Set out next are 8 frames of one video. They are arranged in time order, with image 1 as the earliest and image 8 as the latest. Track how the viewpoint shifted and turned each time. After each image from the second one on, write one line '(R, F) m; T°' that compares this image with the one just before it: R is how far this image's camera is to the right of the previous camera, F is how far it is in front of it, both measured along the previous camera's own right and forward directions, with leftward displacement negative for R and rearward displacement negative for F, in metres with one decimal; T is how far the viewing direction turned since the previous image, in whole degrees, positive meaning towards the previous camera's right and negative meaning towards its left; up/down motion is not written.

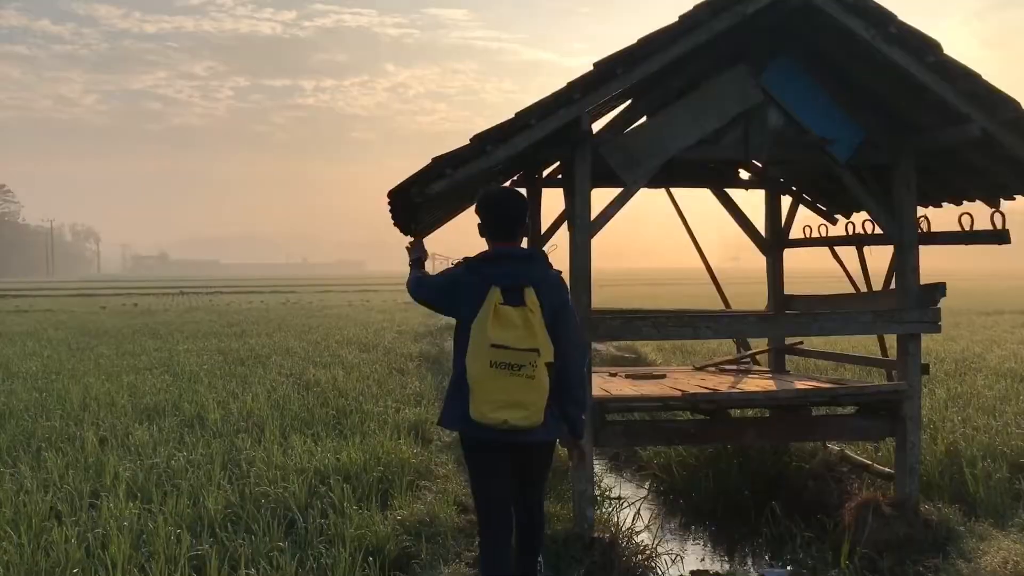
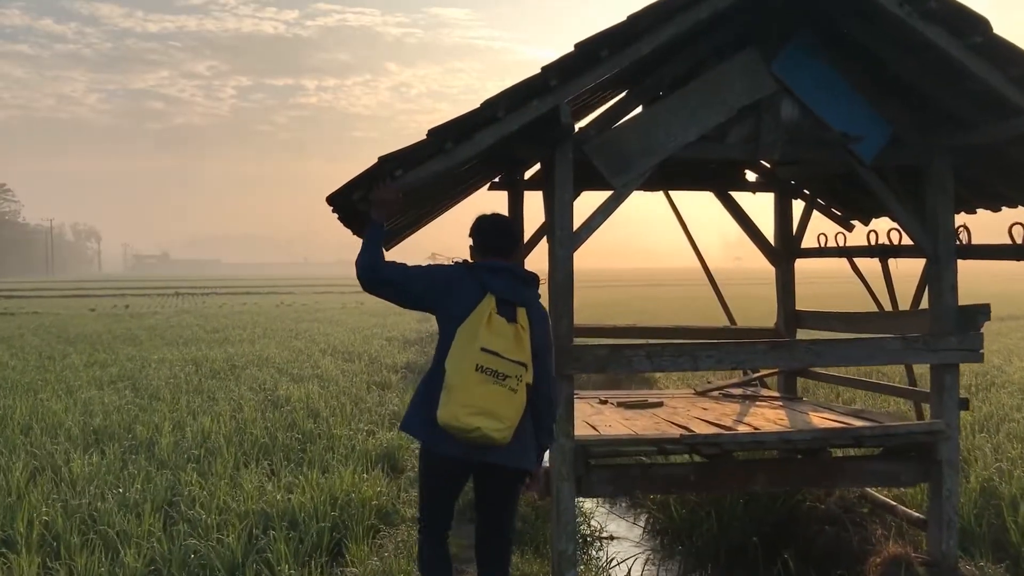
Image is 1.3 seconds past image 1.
(+0.2, +0.8) m; 0°
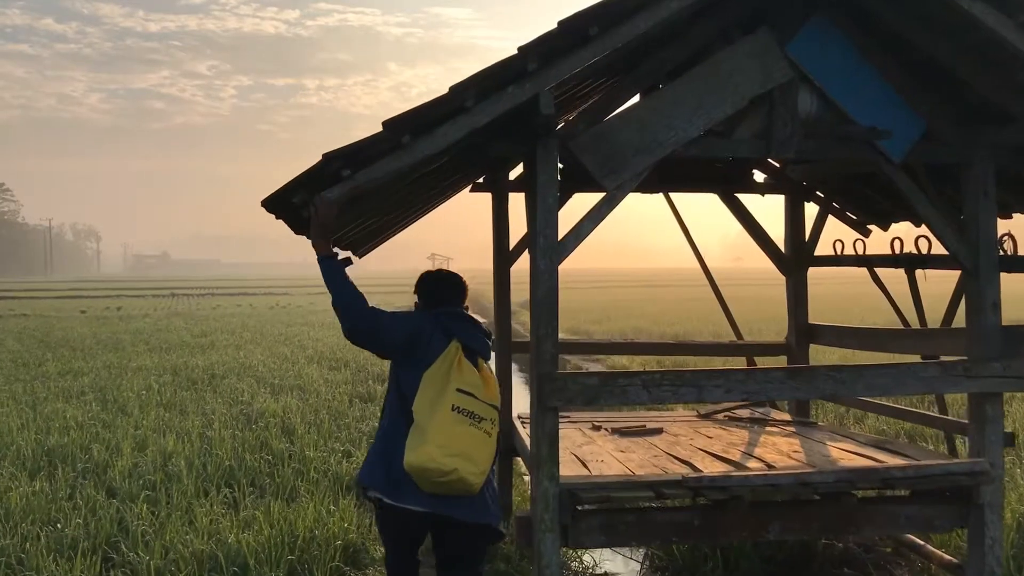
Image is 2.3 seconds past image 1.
(+0.1, +0.6) m; 0°
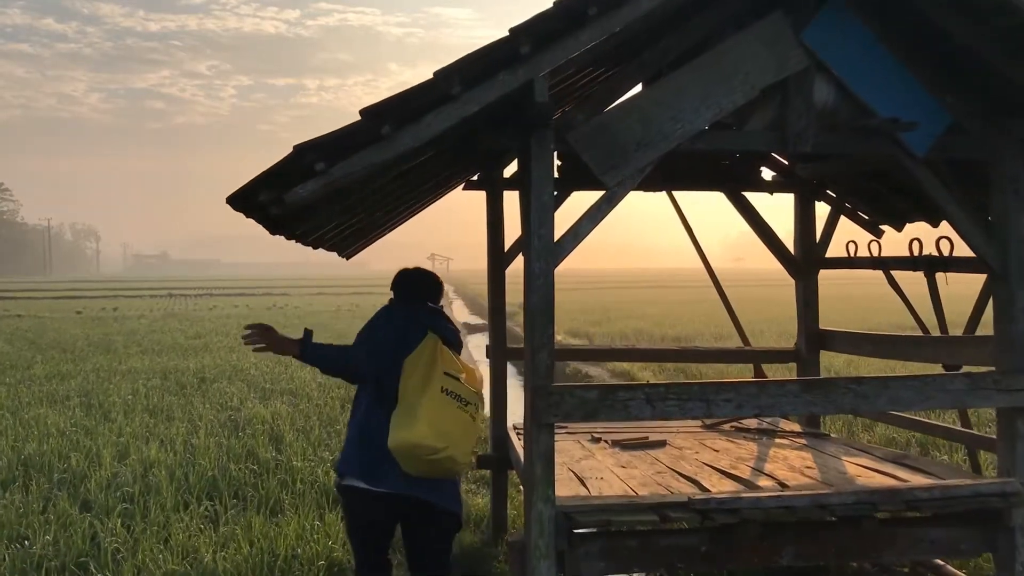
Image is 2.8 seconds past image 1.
(0.0, +0.3) m; 0°
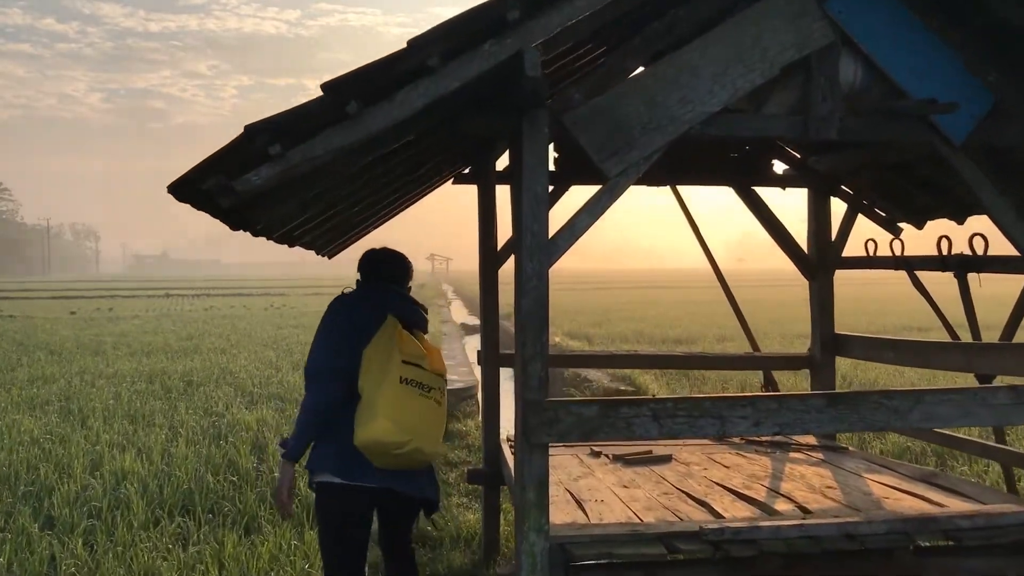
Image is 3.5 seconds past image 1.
(0.0, +0.4) m; 0°
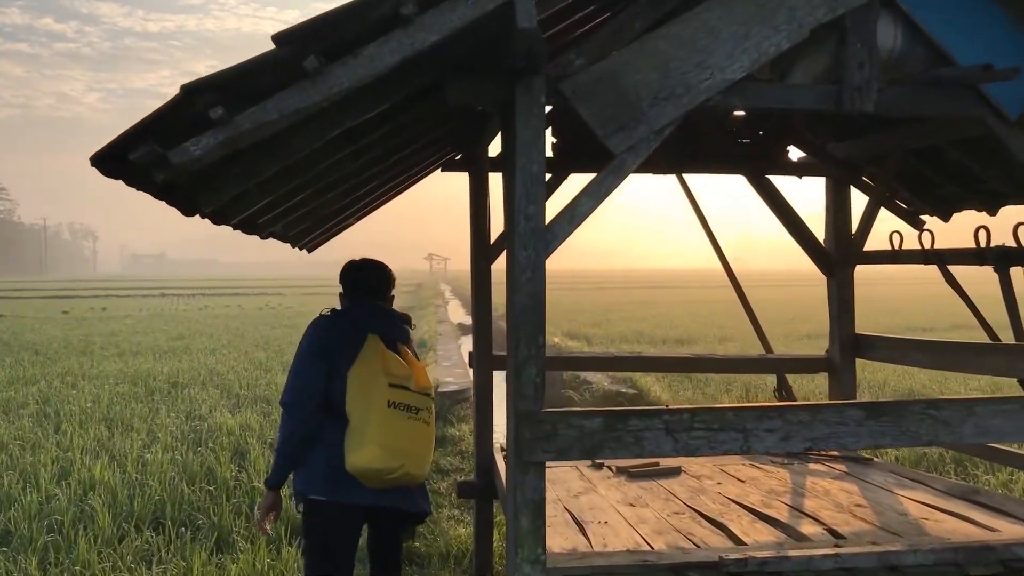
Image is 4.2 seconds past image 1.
(0.0, +0.4) m; 0°
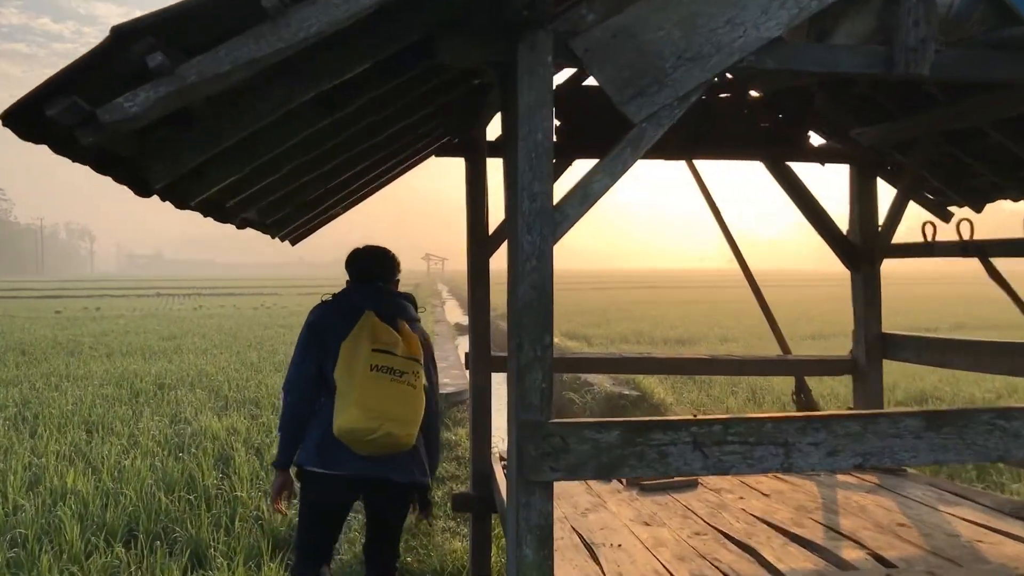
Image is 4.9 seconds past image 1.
(0.0, +0.4) m; 0°
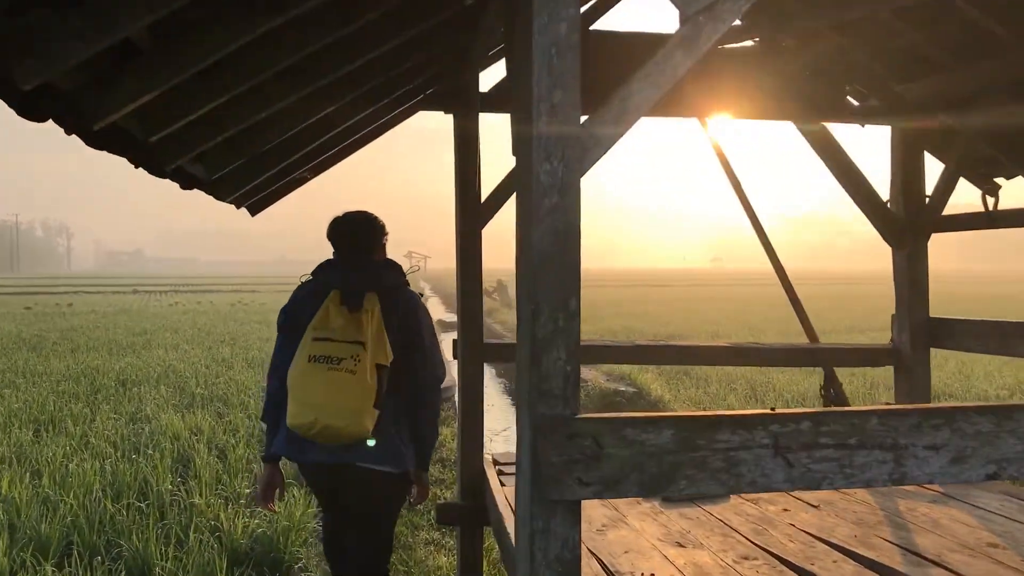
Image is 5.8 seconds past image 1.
(-0.1, +0.6) m; +1°
